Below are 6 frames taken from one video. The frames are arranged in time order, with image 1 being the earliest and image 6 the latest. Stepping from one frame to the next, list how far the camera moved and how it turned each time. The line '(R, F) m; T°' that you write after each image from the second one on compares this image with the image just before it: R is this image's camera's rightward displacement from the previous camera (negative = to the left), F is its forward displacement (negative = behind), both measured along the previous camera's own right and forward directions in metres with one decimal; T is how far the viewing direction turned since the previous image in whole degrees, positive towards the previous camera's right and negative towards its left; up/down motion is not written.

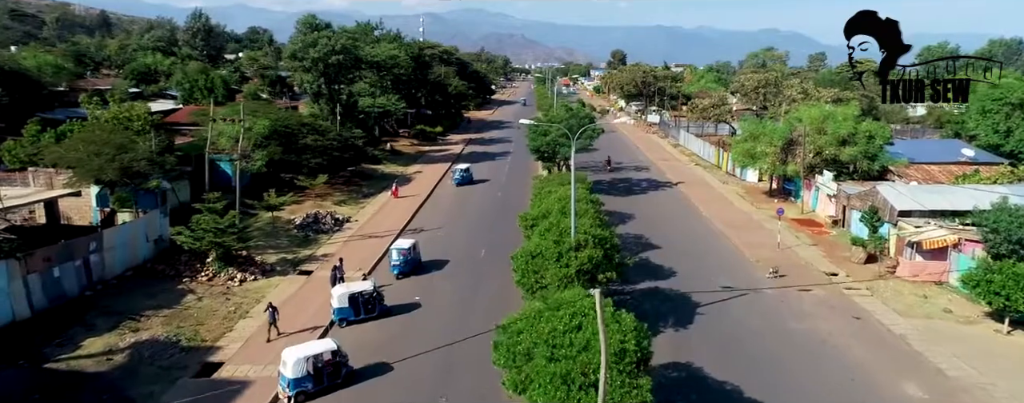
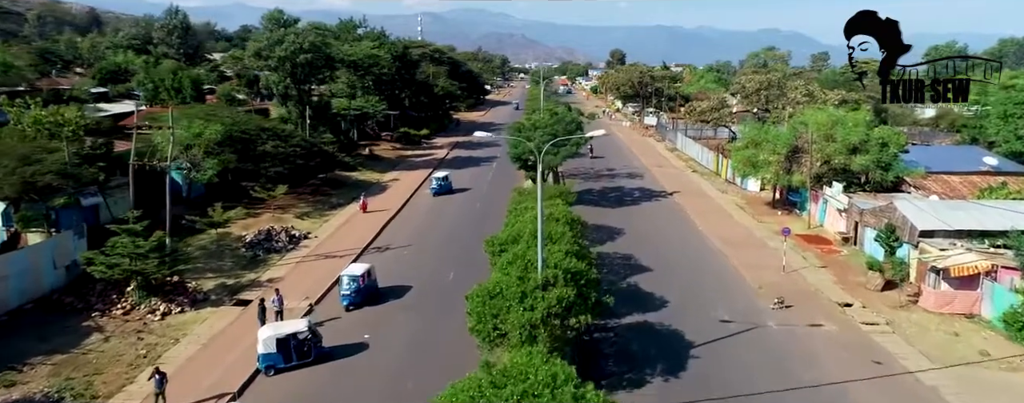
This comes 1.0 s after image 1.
(+1.0, +3.7) m; 0°
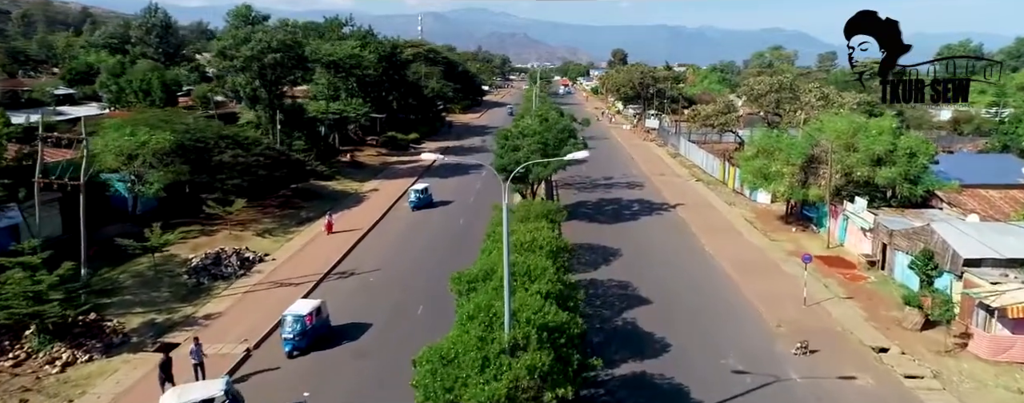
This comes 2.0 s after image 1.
(+0.7, +3.9) m; 0°
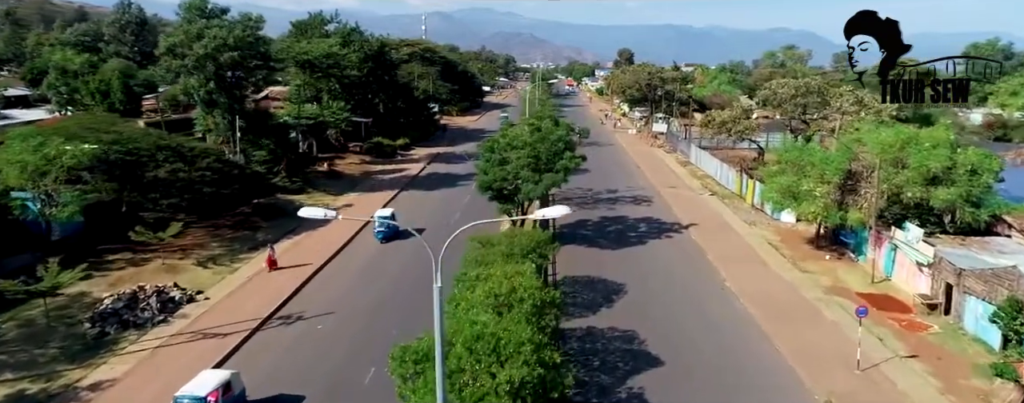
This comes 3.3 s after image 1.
(+0.7, +5.3) m; 0°
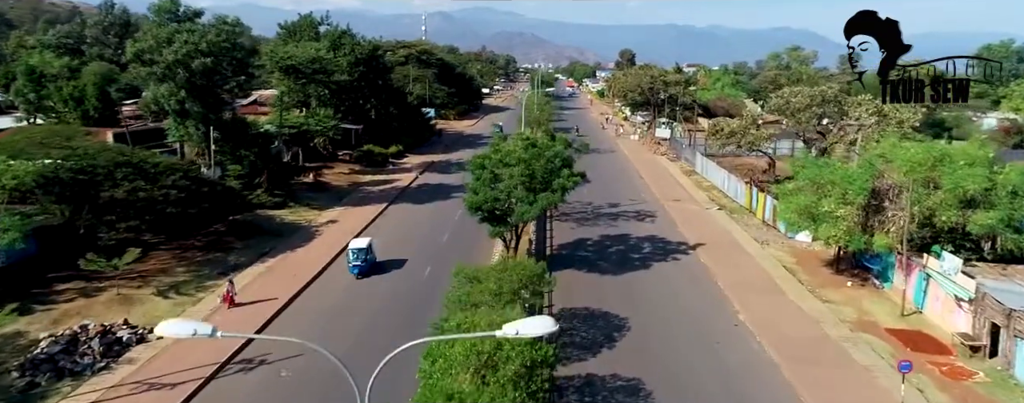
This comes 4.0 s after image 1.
(+0.3, +2.7) m; 0°
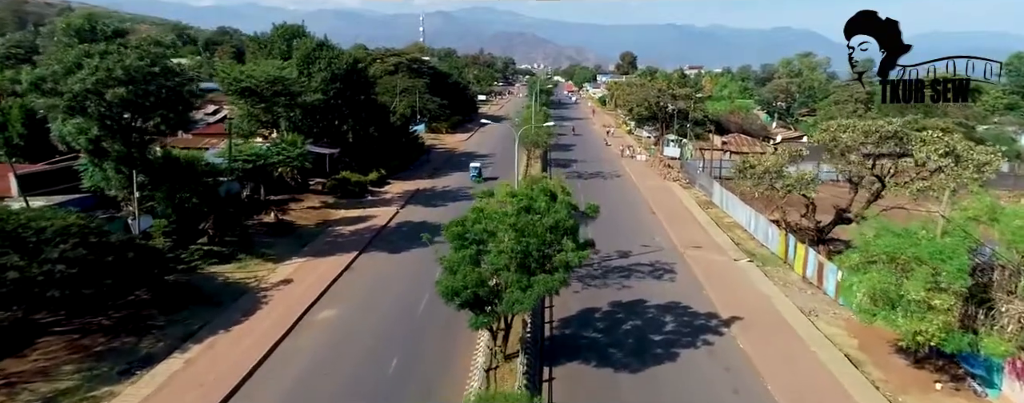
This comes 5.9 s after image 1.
(+0.3, +6.7) m; 0°
